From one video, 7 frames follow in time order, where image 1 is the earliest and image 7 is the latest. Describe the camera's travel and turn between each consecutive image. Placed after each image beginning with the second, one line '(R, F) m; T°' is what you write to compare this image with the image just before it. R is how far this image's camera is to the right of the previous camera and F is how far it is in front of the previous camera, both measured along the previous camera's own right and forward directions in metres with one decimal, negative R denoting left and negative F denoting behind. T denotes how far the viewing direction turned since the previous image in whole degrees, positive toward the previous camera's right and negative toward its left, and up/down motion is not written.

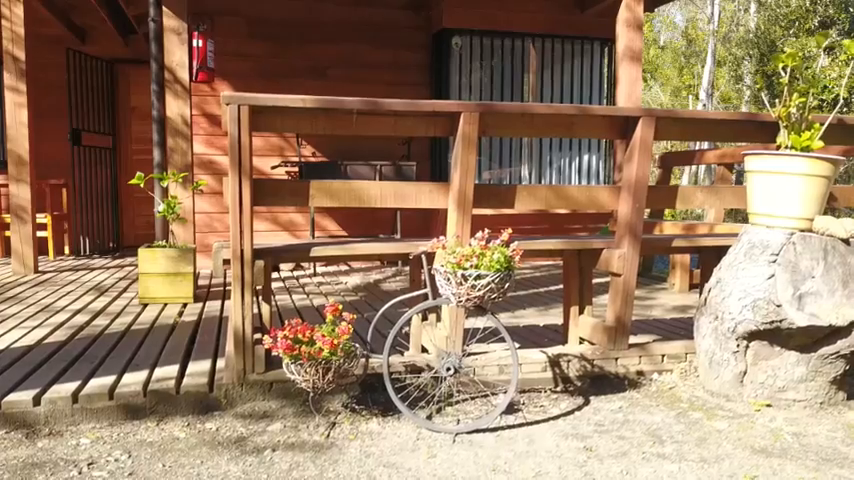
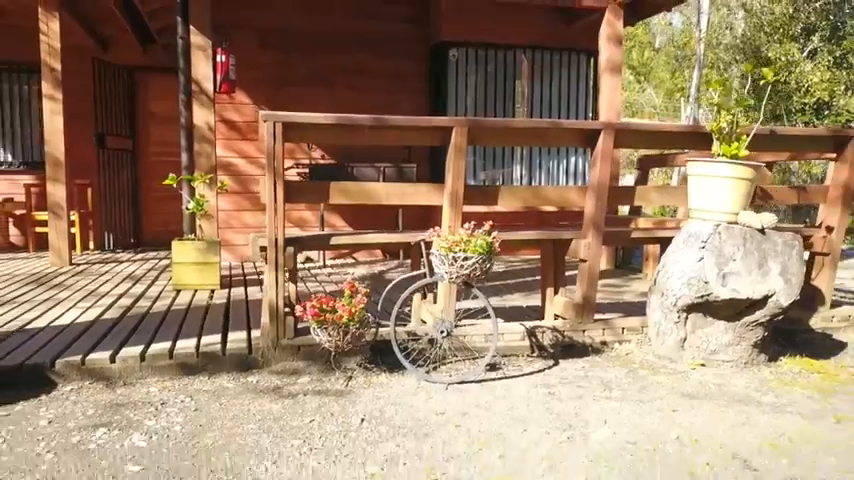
(0.0, -0.6) m; 0°
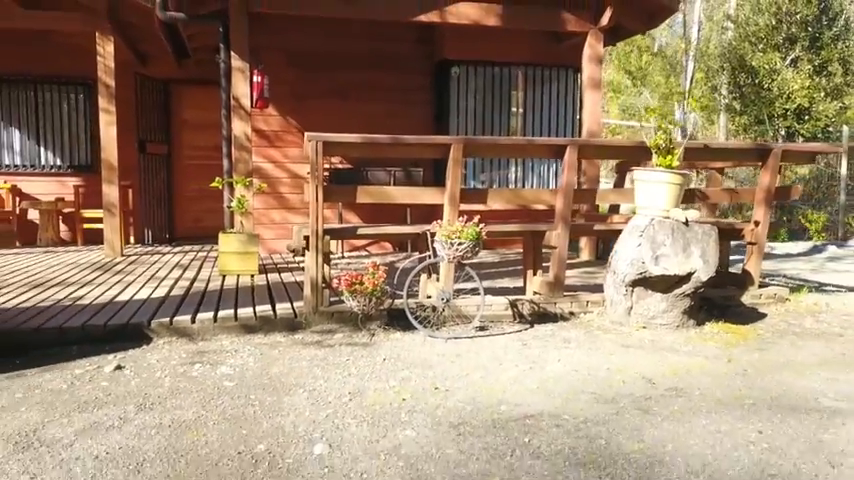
(0.0, -0.9) m; 0°
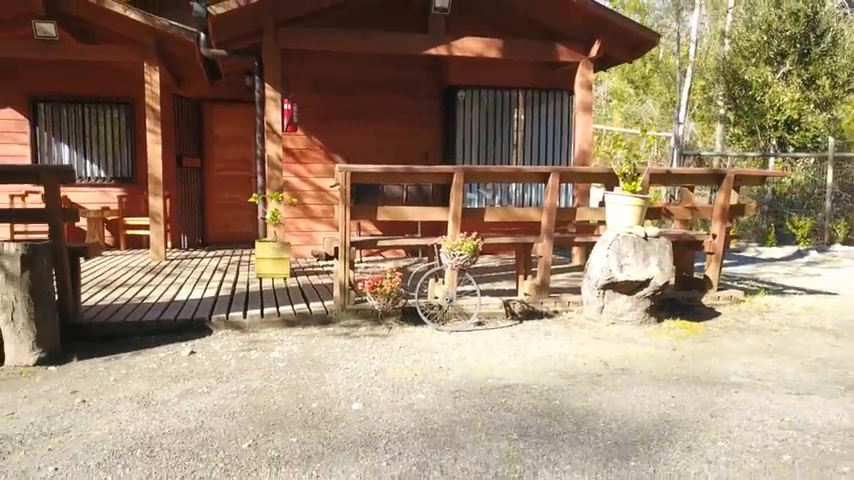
(0.0, -0.9) m; -1°
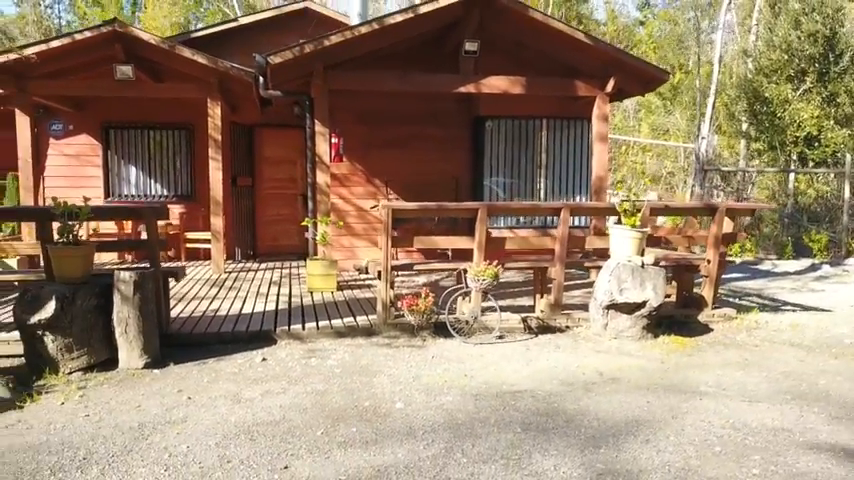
(0.0, -0.9) m; -3°
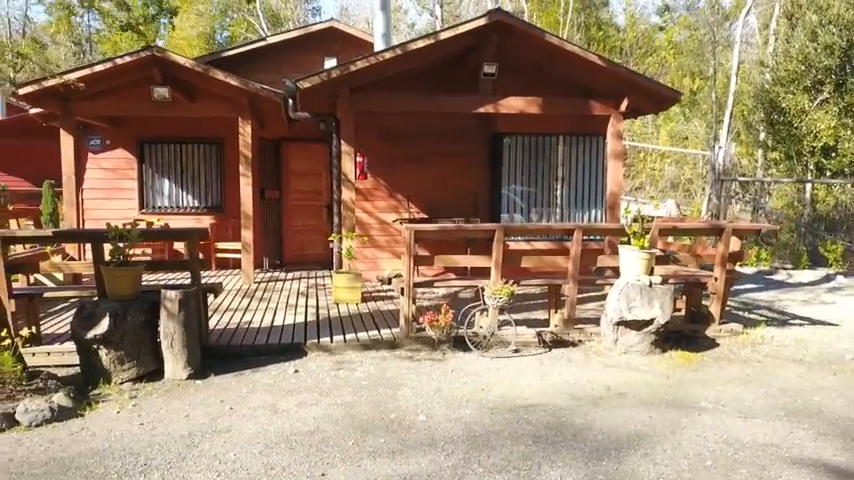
(0.0, -0.4) m; -2°
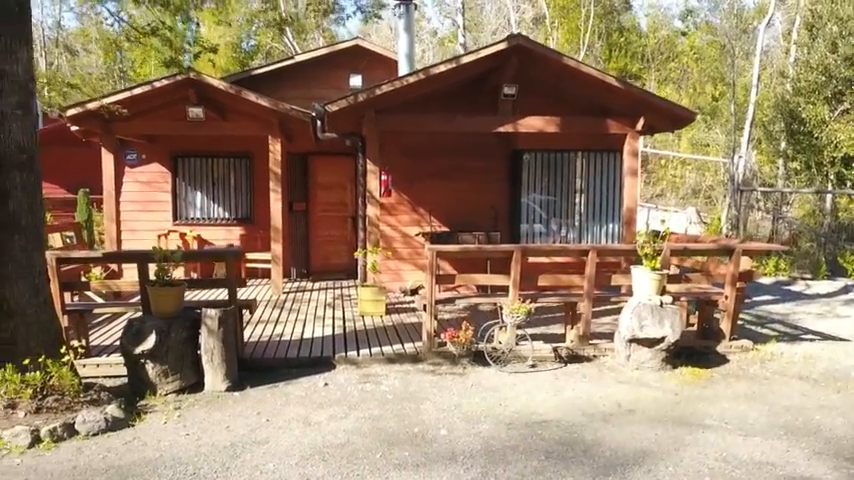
(0.0, -0.4) m; -2°
